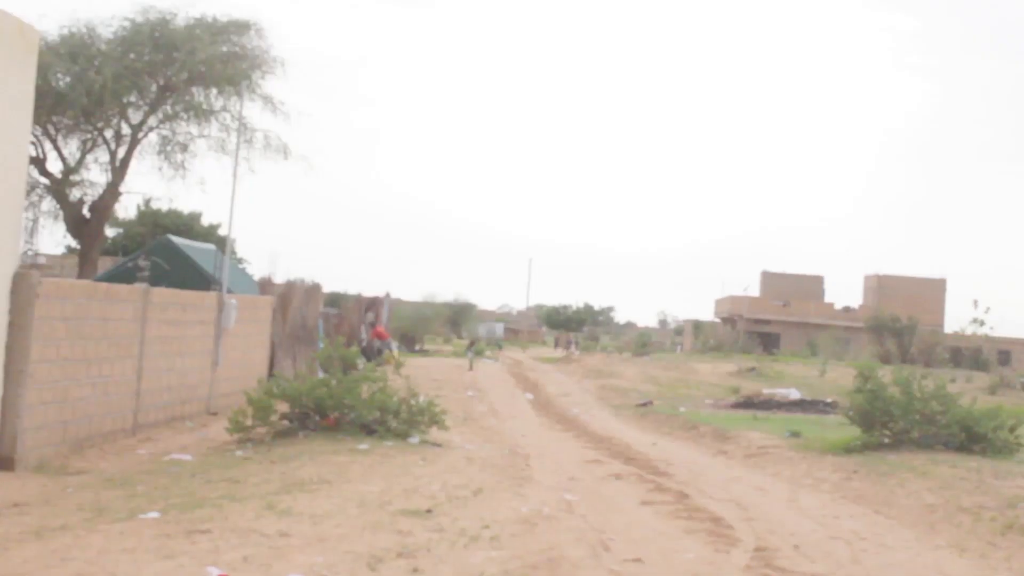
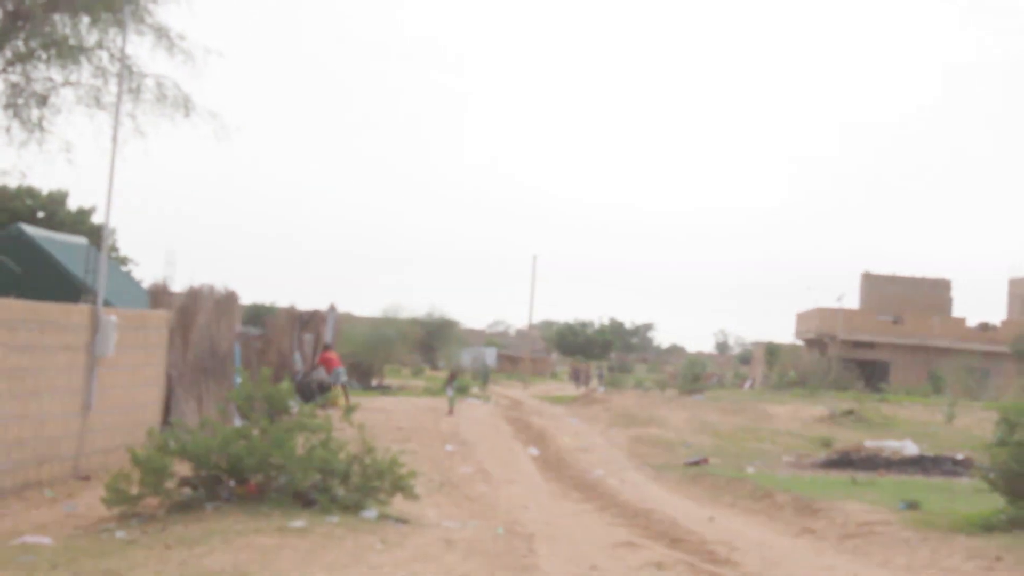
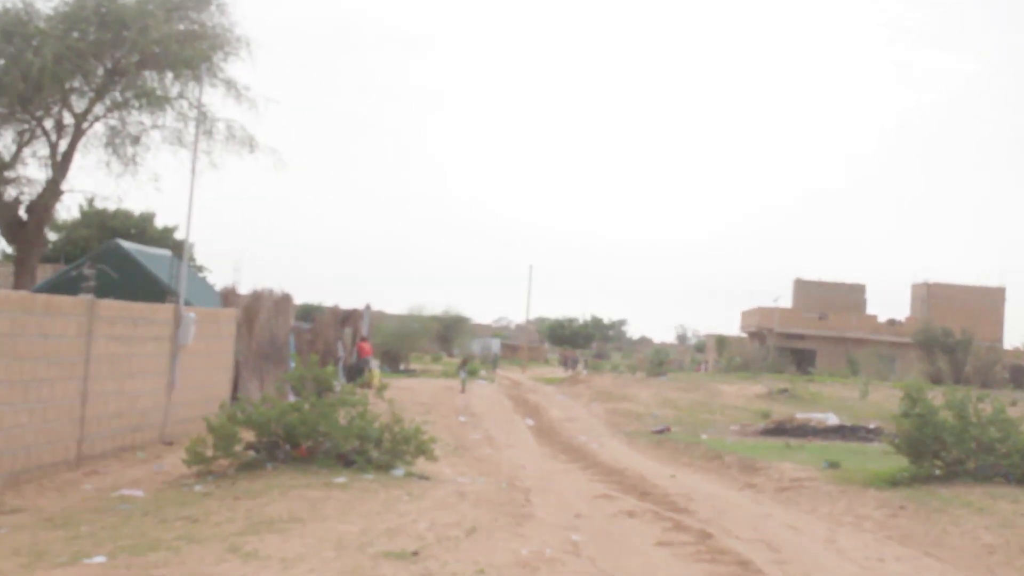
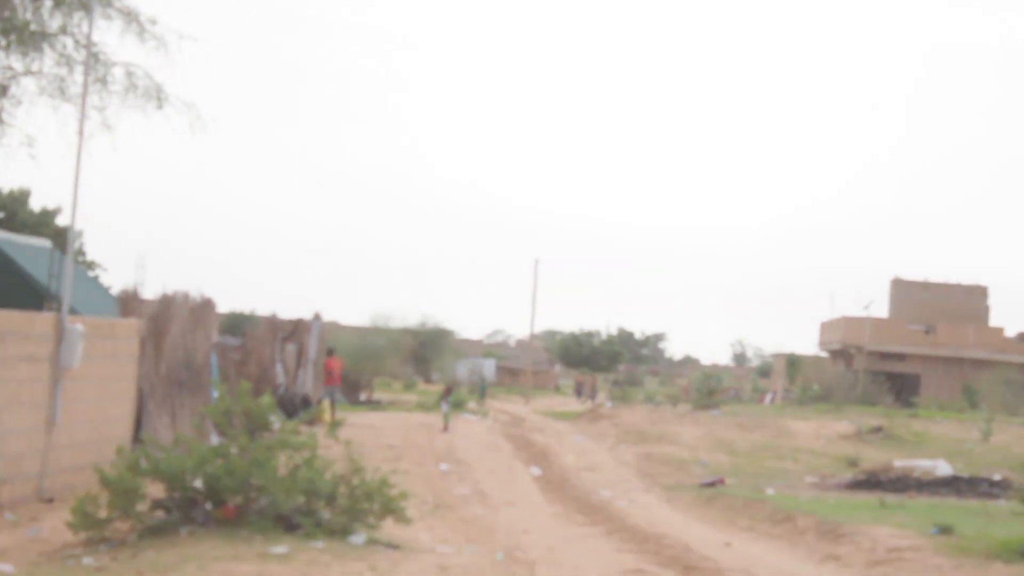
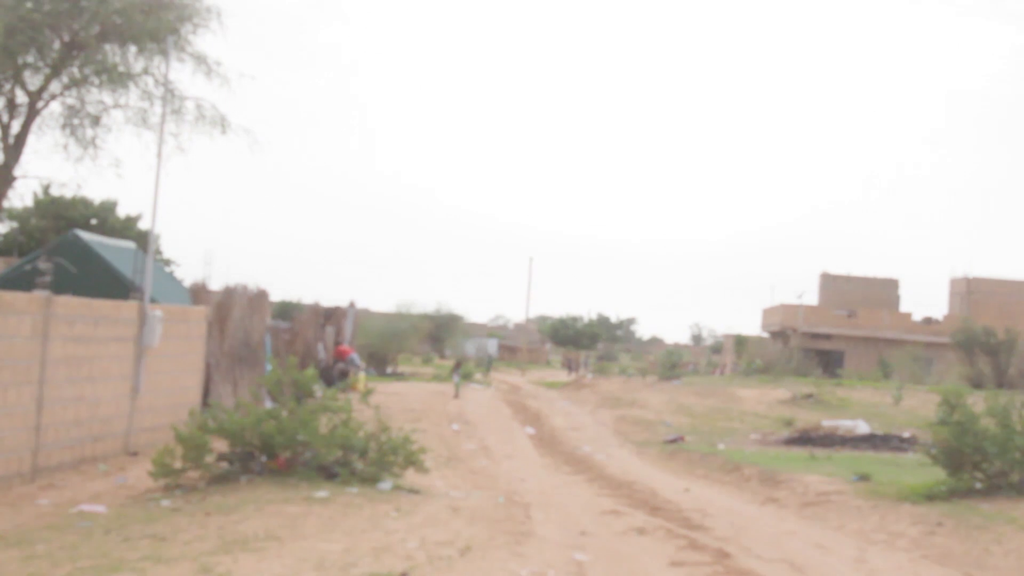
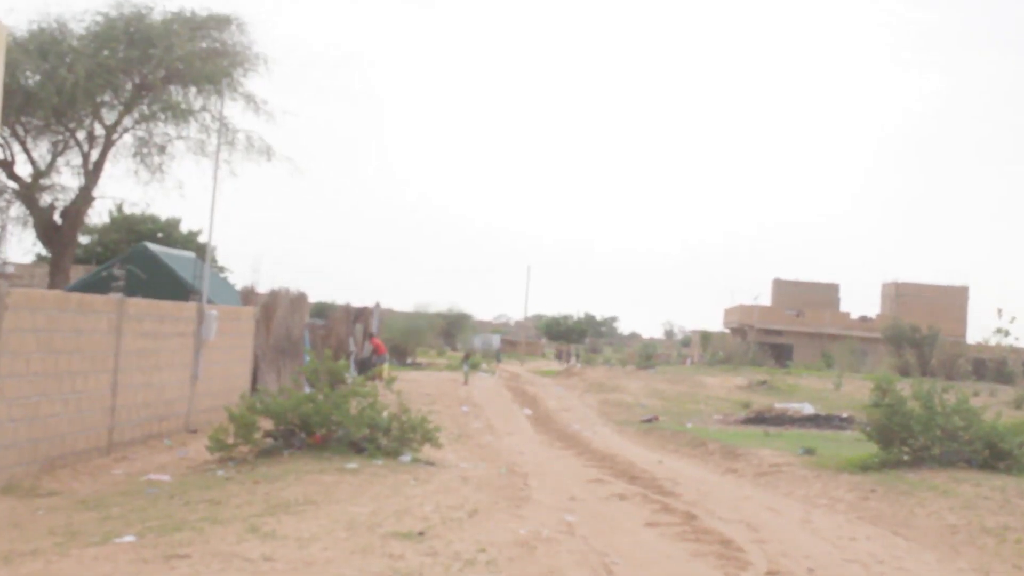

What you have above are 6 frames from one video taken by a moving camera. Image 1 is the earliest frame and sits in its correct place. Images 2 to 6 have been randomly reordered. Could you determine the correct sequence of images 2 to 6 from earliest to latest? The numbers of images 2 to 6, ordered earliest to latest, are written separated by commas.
6, 3, 5, 2, 4
